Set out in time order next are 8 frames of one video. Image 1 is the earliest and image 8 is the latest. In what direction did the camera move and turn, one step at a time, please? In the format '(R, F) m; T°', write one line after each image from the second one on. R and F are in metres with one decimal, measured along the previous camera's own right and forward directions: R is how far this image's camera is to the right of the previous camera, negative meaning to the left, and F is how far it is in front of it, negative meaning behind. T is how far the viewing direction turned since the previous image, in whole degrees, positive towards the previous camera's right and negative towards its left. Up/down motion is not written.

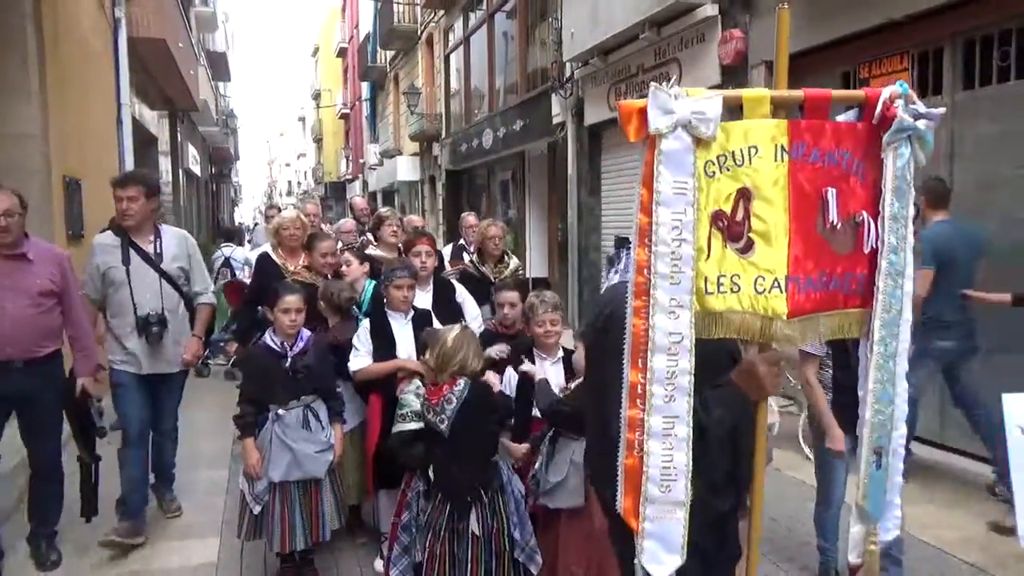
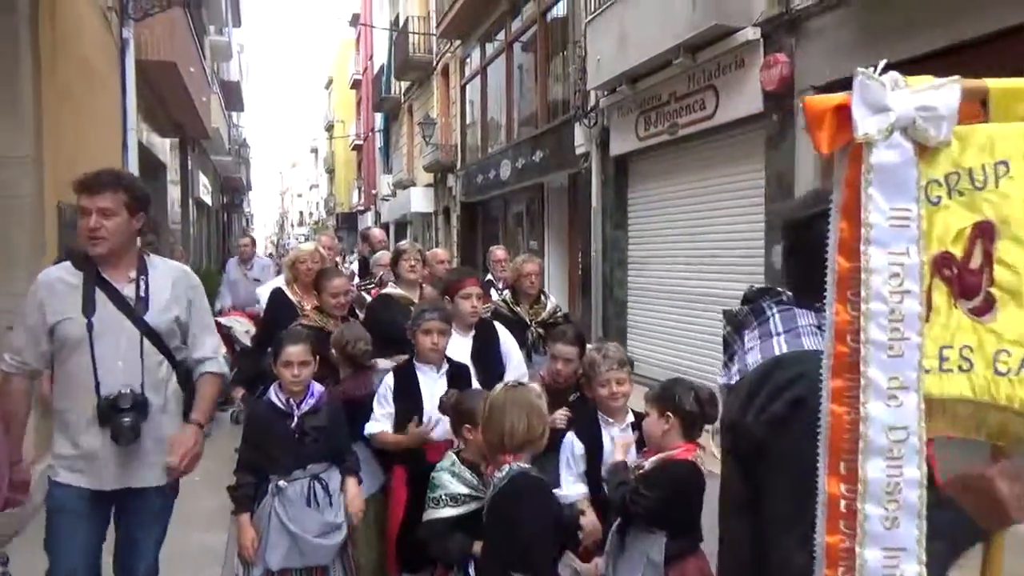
(-0.2, +0.7) m; -1°
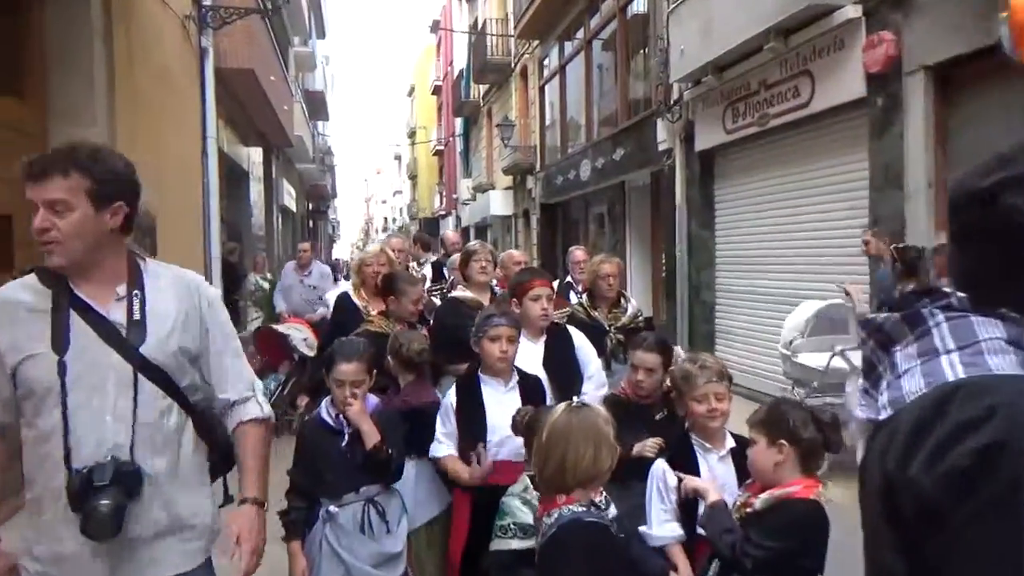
(0.0, +0.4) m; -6°
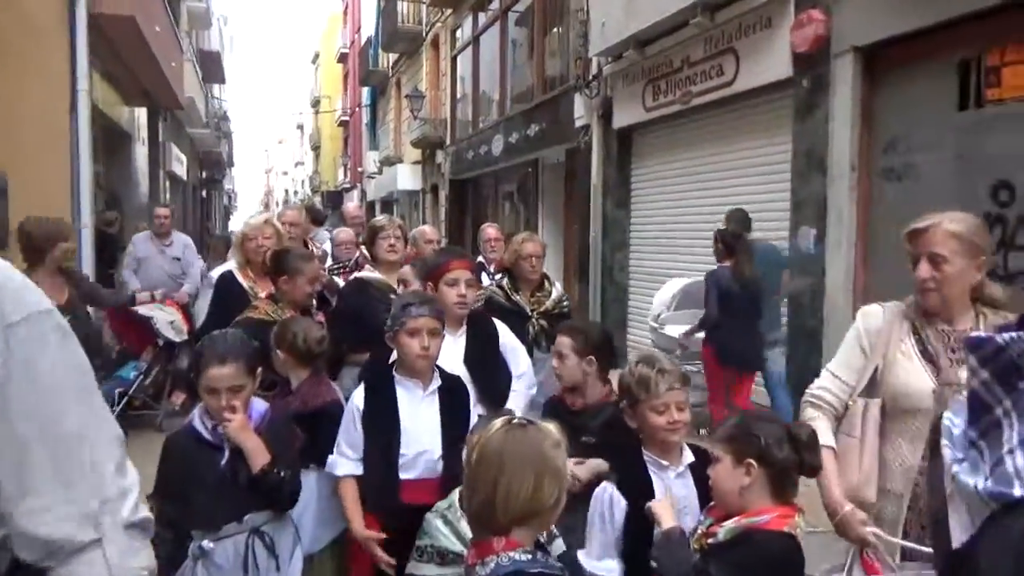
(-0.1, +0.5) m; +7°
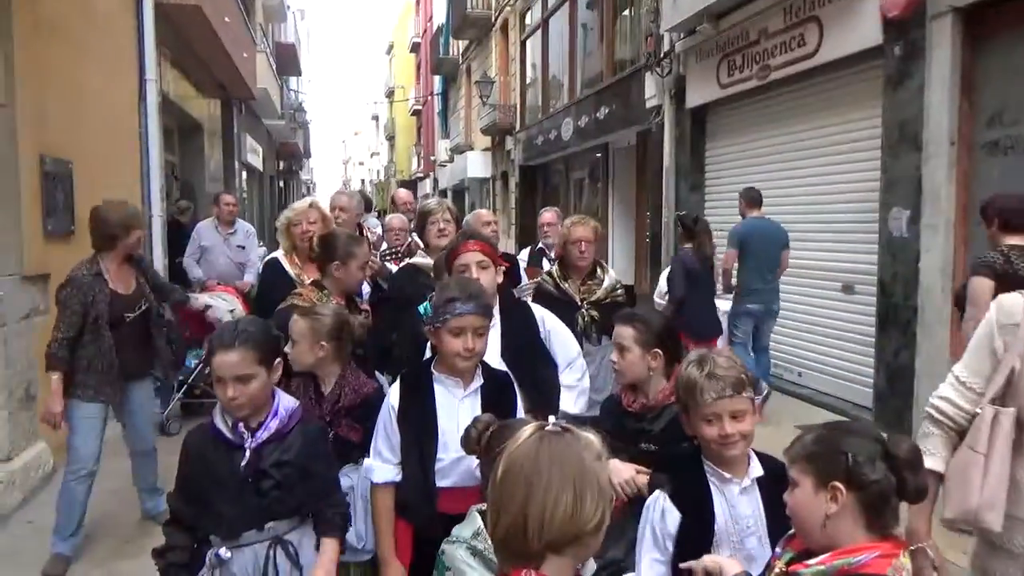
(+0.1, +0.3) m; -6°
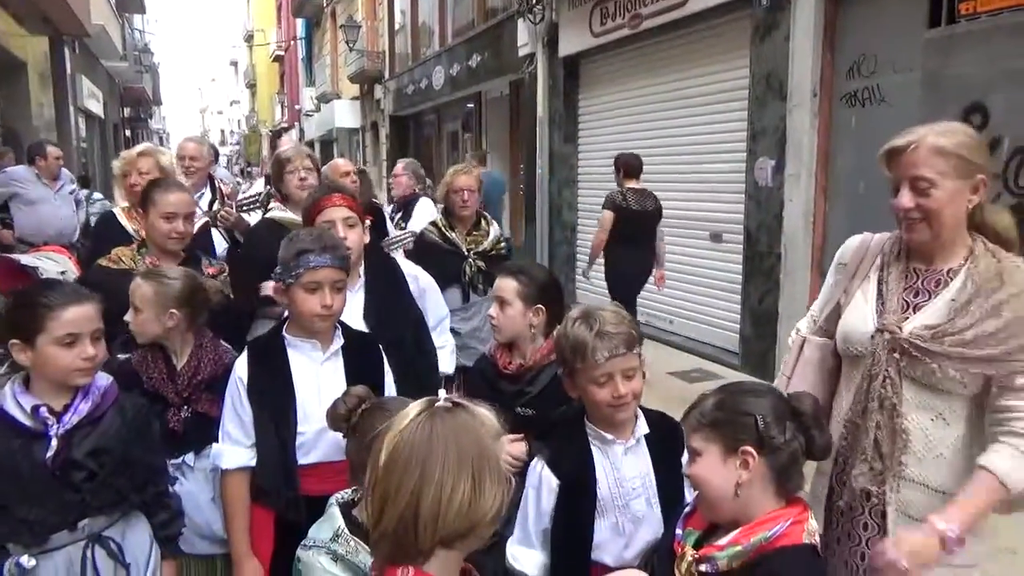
(0.0, +0.3) m; +9°
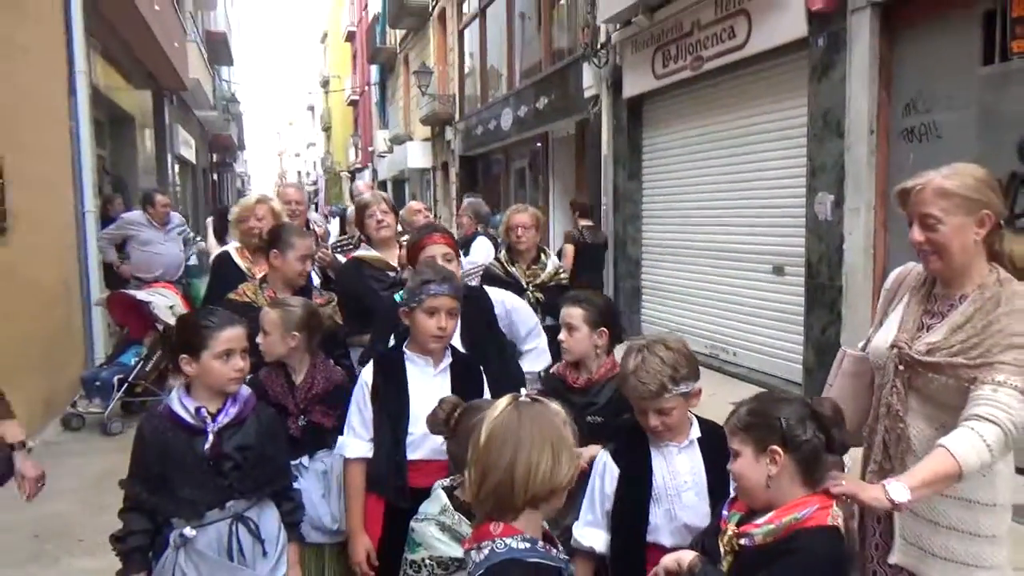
(0.0, -0.4) m; -5°
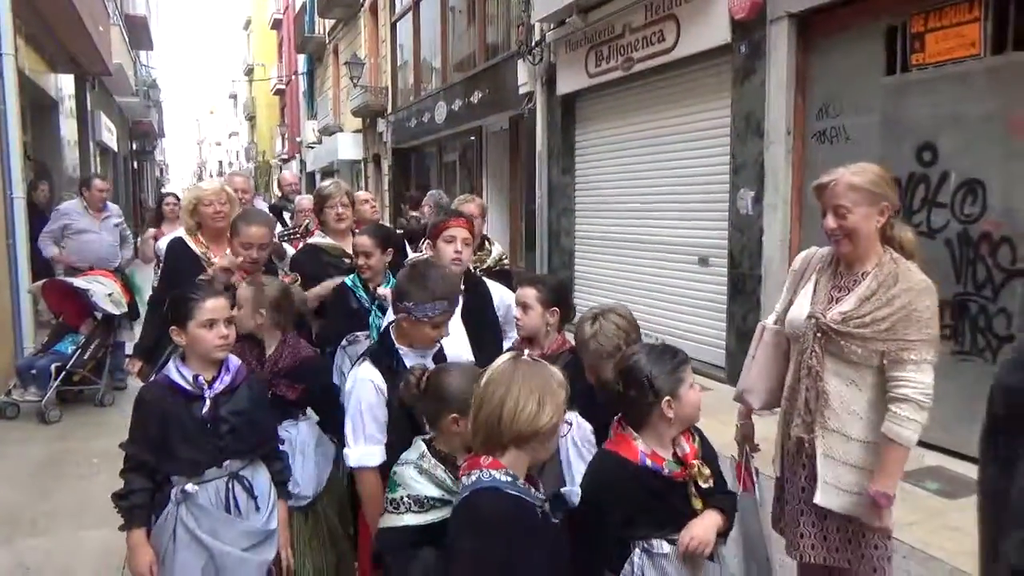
(-0.2, -0.3) m; +5°
